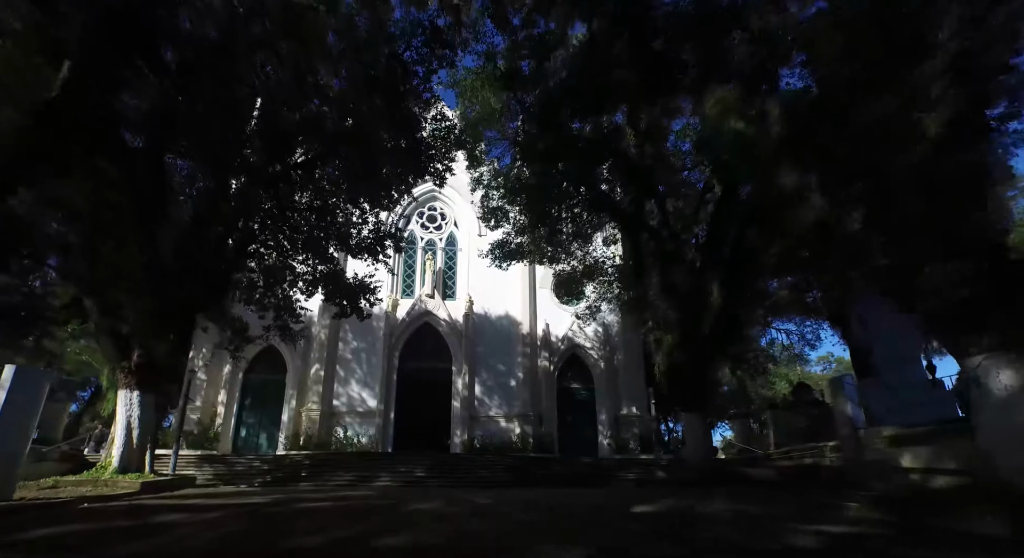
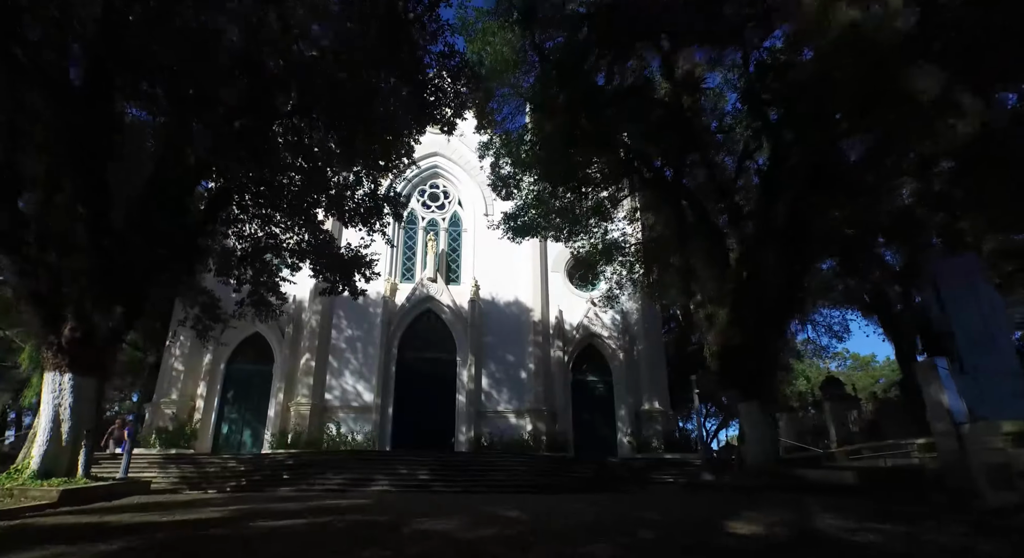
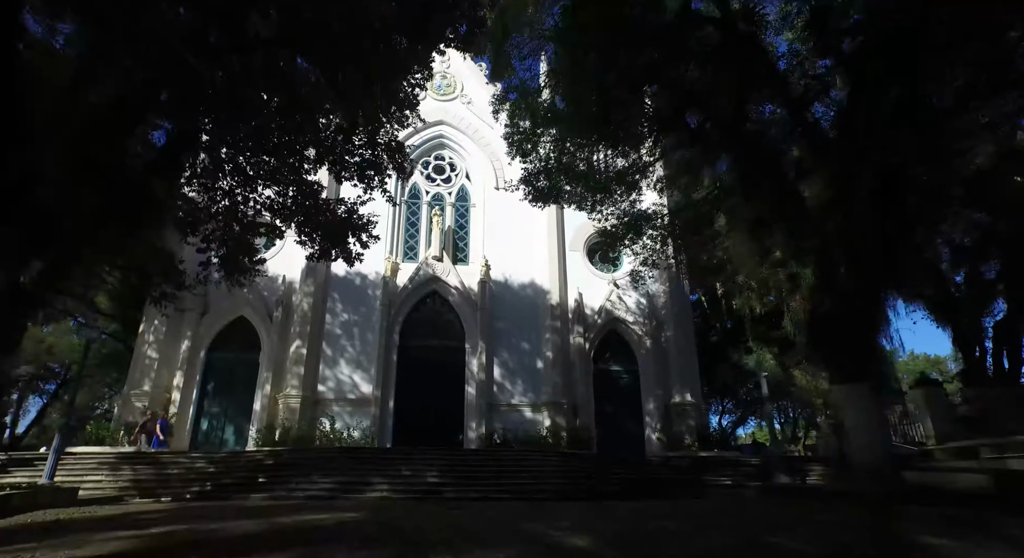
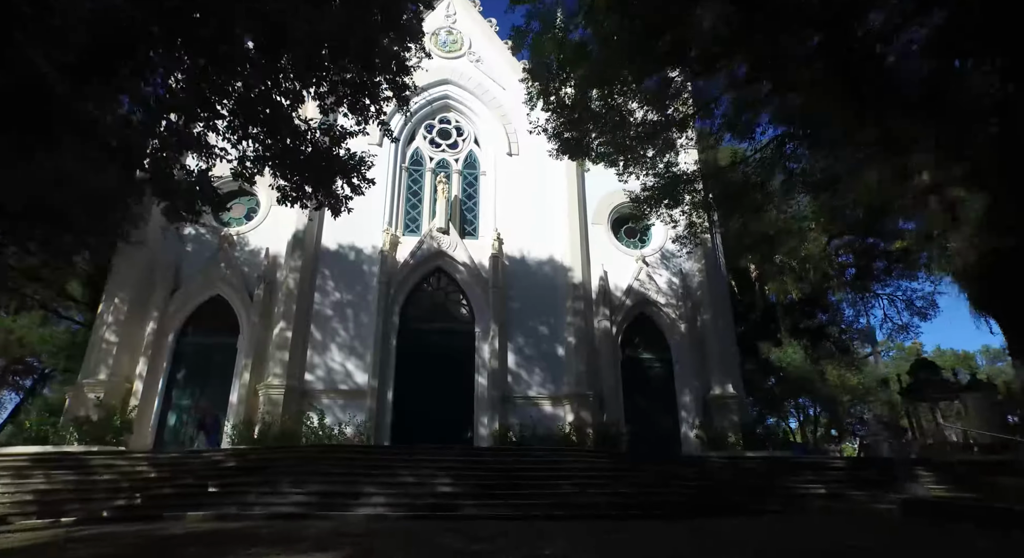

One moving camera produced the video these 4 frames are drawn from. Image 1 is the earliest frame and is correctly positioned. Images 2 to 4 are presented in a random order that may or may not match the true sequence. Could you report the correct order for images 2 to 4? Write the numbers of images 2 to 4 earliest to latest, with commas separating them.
2, 3, 4
